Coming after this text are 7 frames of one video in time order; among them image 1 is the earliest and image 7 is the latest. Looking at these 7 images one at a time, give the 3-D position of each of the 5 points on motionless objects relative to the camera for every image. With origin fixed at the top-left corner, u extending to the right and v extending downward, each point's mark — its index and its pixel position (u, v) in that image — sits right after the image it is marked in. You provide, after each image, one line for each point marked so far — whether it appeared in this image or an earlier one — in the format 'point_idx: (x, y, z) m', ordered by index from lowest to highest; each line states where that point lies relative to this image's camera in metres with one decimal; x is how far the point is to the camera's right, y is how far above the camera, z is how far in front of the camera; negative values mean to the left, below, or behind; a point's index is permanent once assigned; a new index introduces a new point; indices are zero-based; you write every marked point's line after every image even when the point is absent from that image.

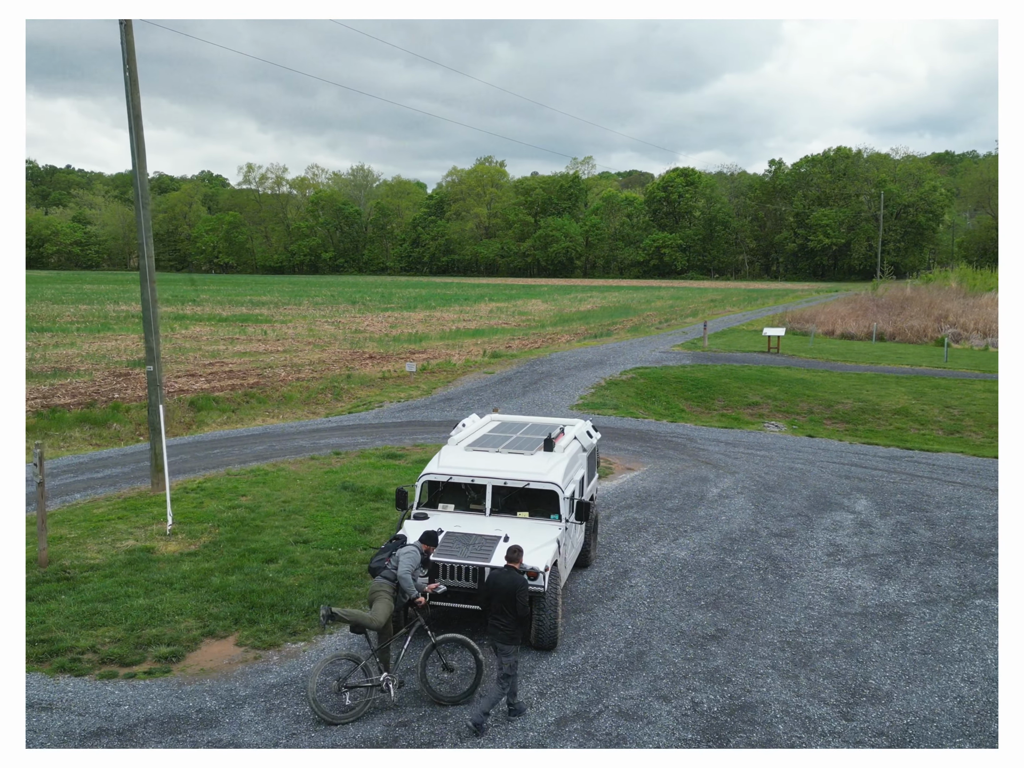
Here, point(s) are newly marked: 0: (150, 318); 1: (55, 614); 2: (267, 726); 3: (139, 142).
0: (-6.2, +1.1, +15.6) m
1: (-5.3, -2.7, +10.5) m
2: (-2.2, -3.1, +8.3) m
3: (-6.2, +4.0, +15.2) m
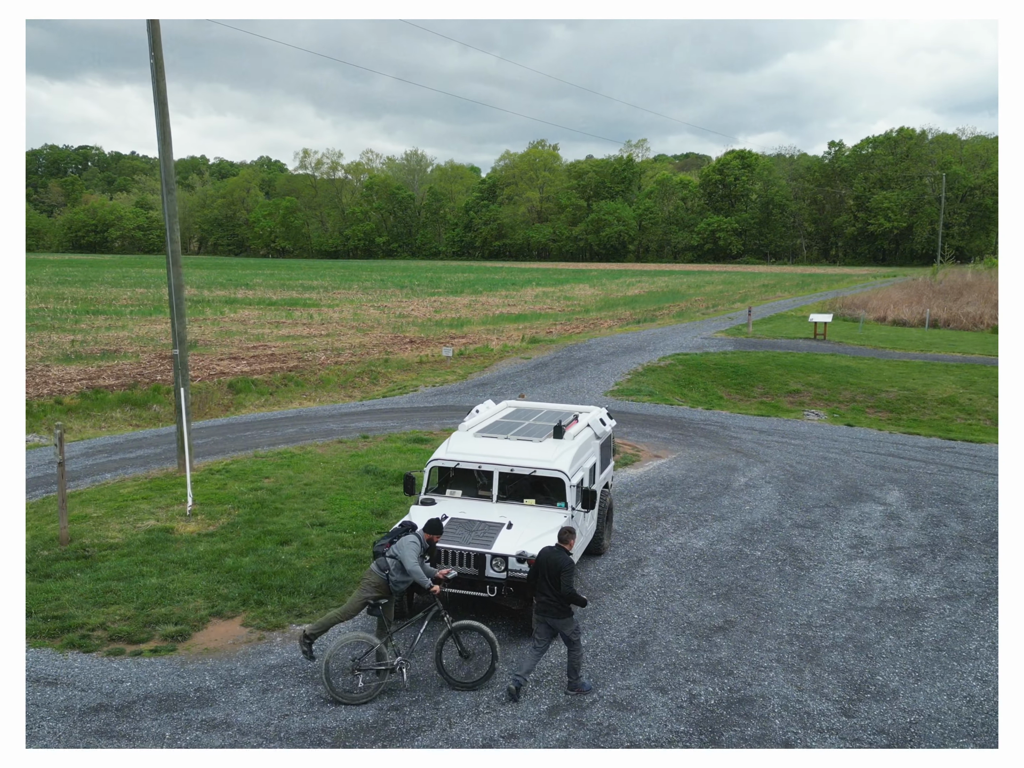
0: (-5.8, +1.4, +15.9) m
1: (-5.2, -2.5, +10.7) m
2: (-2.3, -3.0, +8.4) m
3: (-5.8, +4.3, +15.4) m
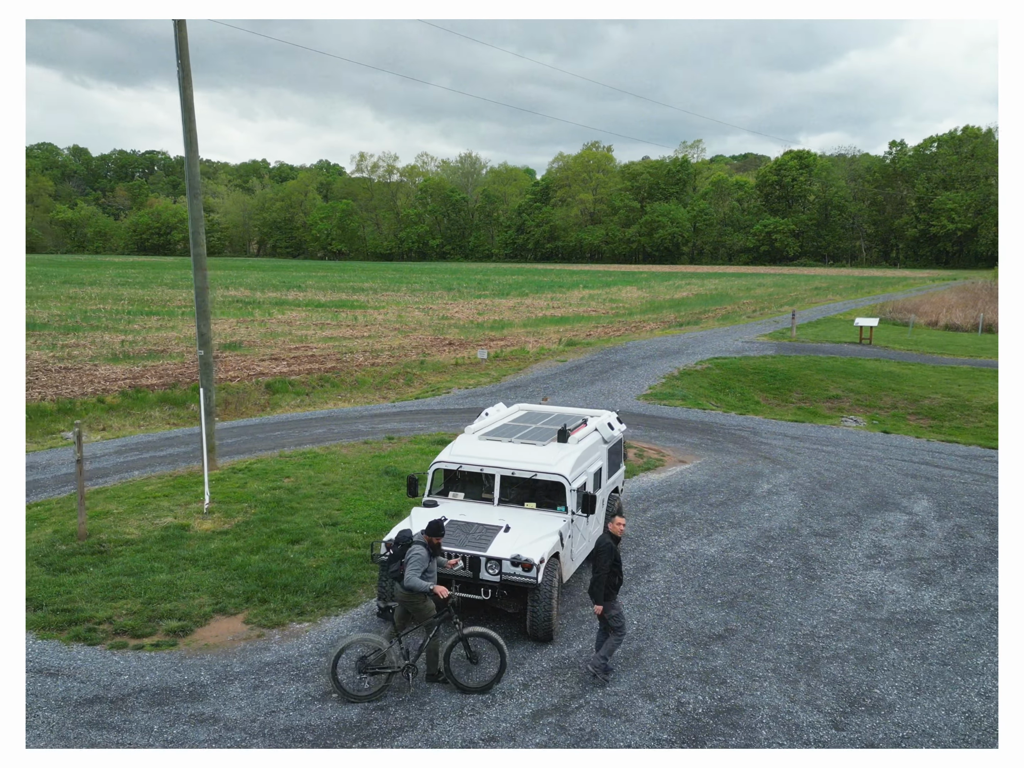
0: (-5.5, +1.4, +16.2) m
1: (-5.2, -2.5, +11.0) m
2: (-2.5, -3.0, +8.5) m
3: (-5.5, +4.3, +15.7) m
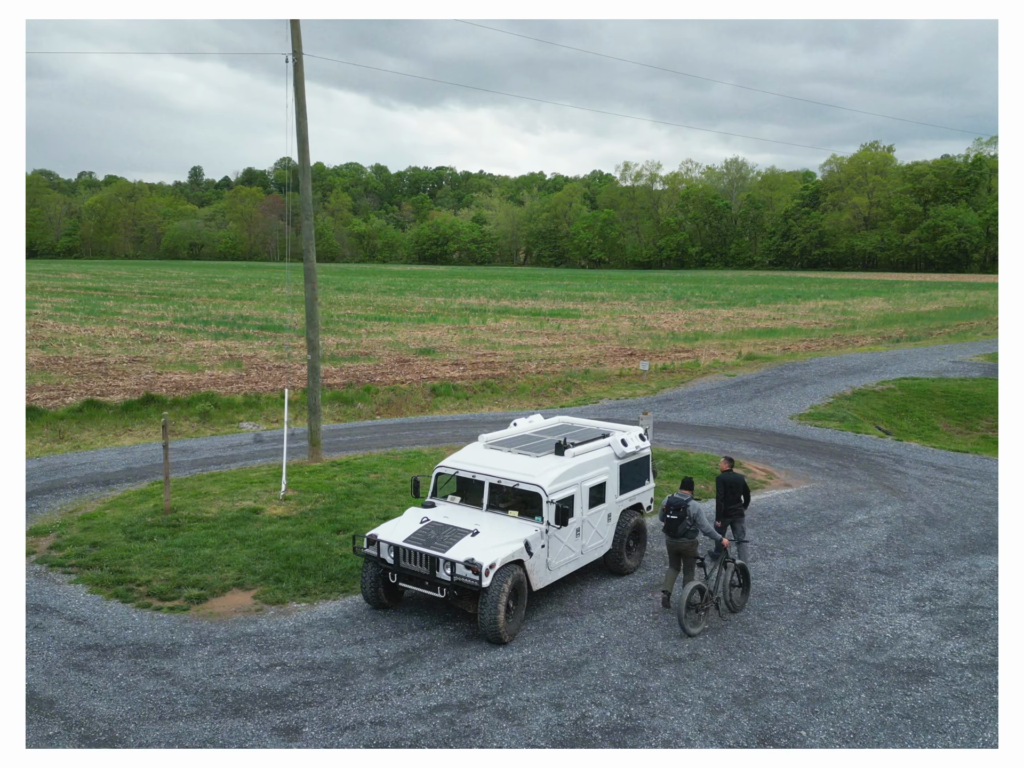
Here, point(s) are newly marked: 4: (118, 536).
0: (-4.0, +1.4, +18.0) m
1: (-5.2, -2.4, +12.9) m
2: (-3.3, -3.0, +9.7) m
3: (-4.0, +4.3, +17.5) m
4: (-5.9, -2.3, +13.7) m
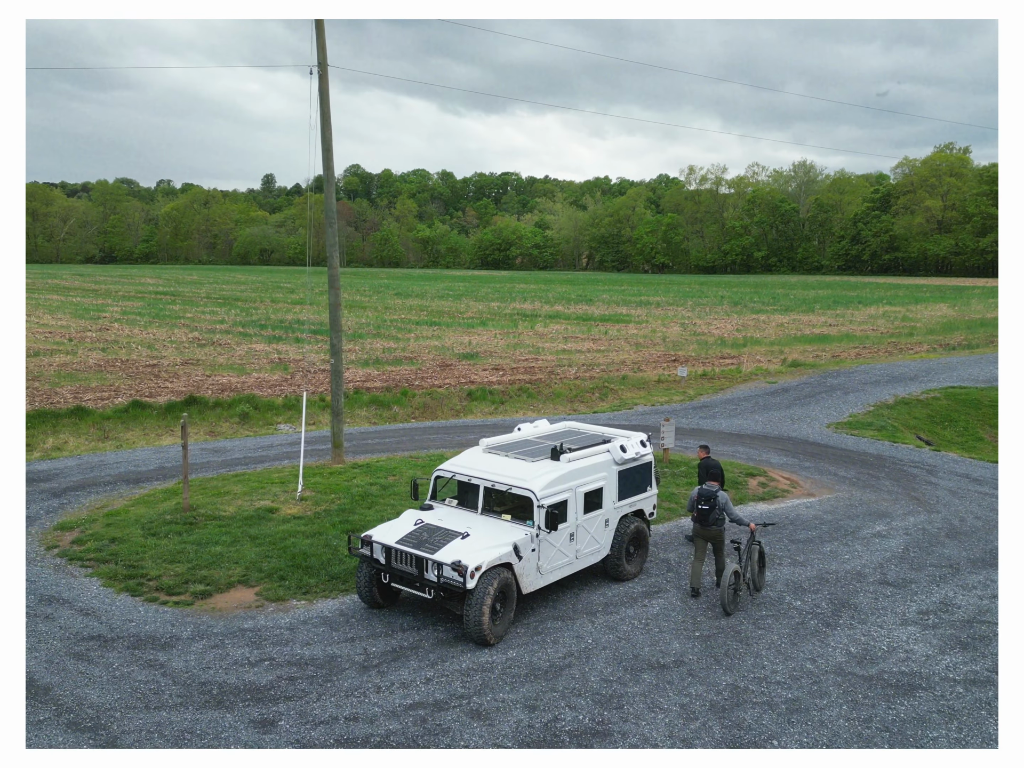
0: (-3.6, +1.3, +18.4) m
1: (-5.2, -2.4, +13.3) m
2: (-3.5, -3.0, +10.1) m
3: (-3.6, +4.2, +17.9) m
4: (-5.9, -2.3, +14.2) m
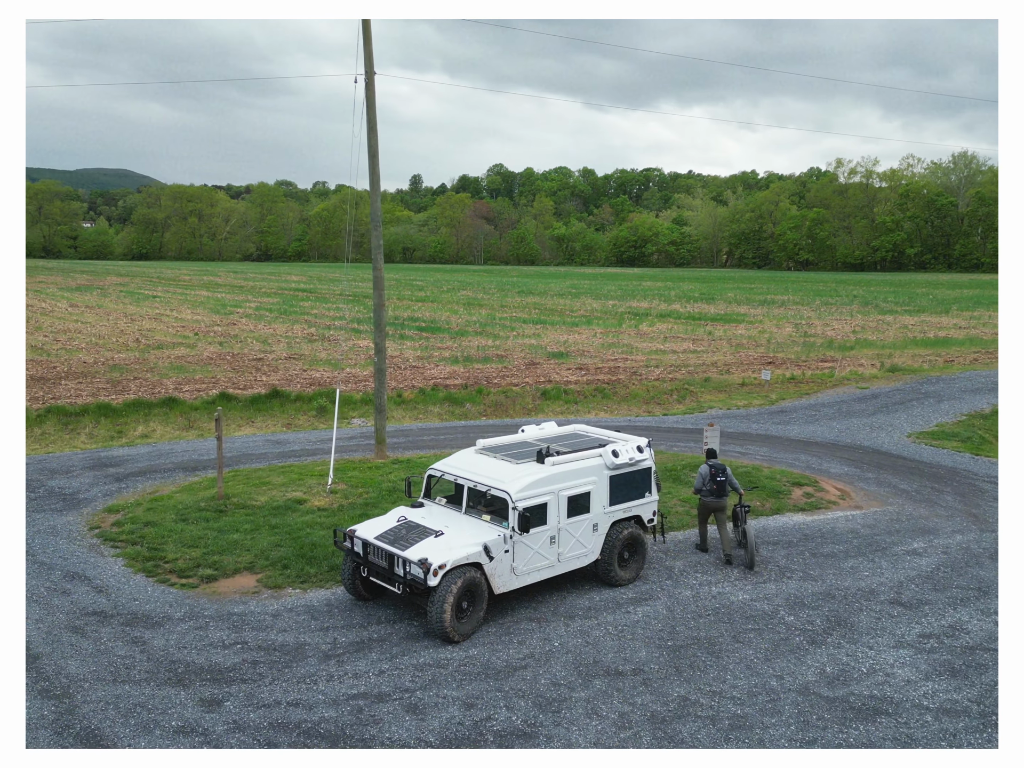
0: (-2.8, +1.4, +18.9) m
1: (-5.2, -2.3, +14.2) m
2: (-3.9, -3.0, +10.7) m
3: (-2.8, +4.3, +18.5) m
4: (-5.7, -2.2, +15.2) m
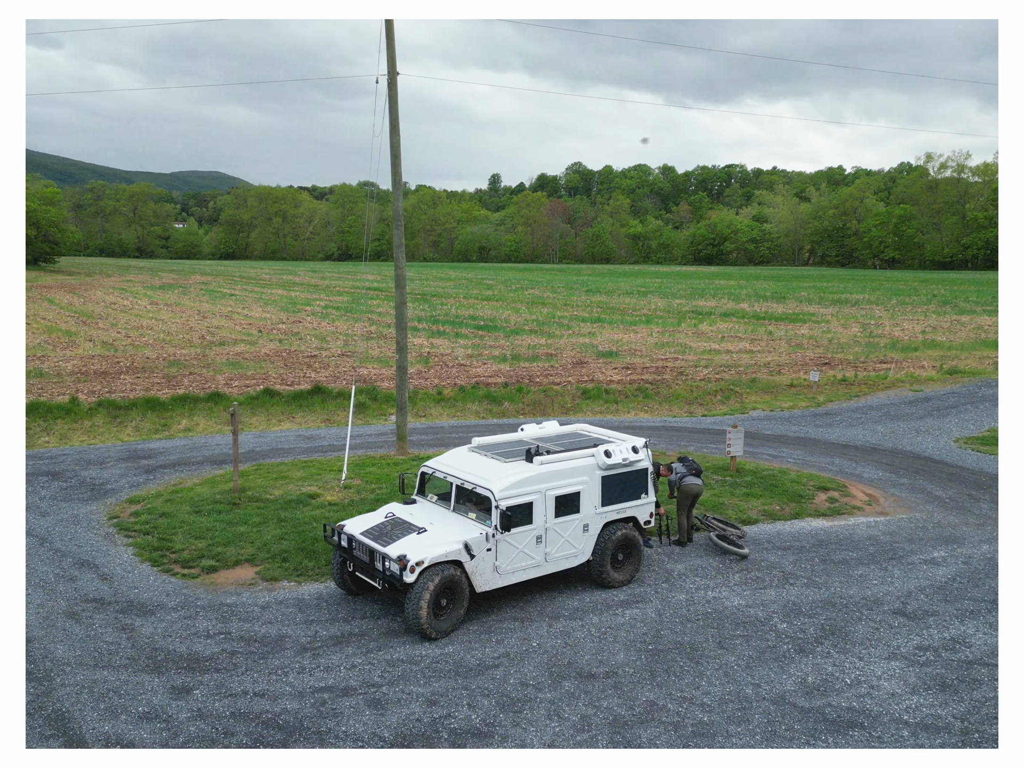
0: (-2.3, +1.5, +19.1) m
1: (-5.1, -2.3, +14.6) m
2: (-4.2, -2.9, +11.0) m
3: (-2.4, +4.3, +18.6) m
4: (-5.6, -2.1, +15.6) m
